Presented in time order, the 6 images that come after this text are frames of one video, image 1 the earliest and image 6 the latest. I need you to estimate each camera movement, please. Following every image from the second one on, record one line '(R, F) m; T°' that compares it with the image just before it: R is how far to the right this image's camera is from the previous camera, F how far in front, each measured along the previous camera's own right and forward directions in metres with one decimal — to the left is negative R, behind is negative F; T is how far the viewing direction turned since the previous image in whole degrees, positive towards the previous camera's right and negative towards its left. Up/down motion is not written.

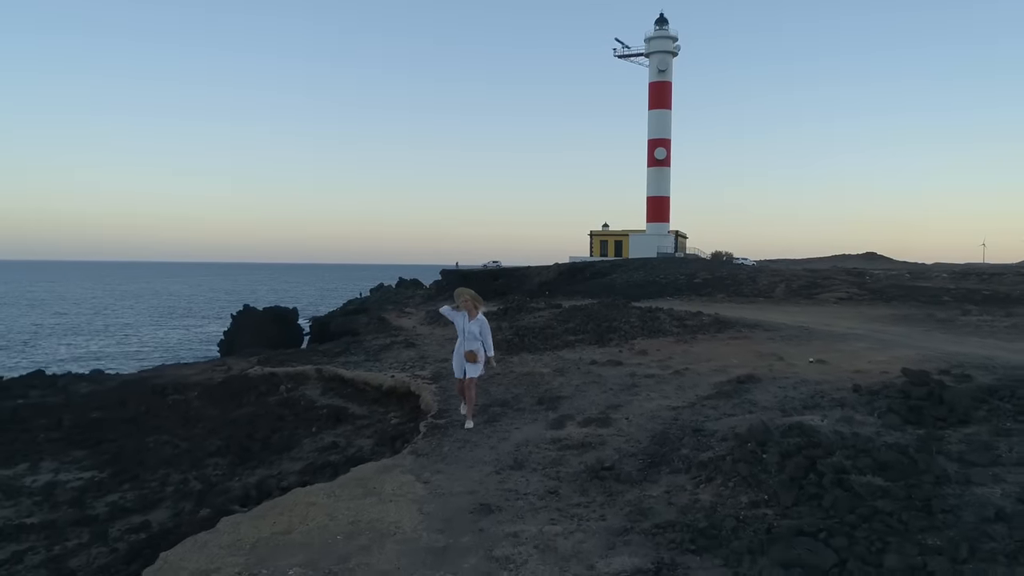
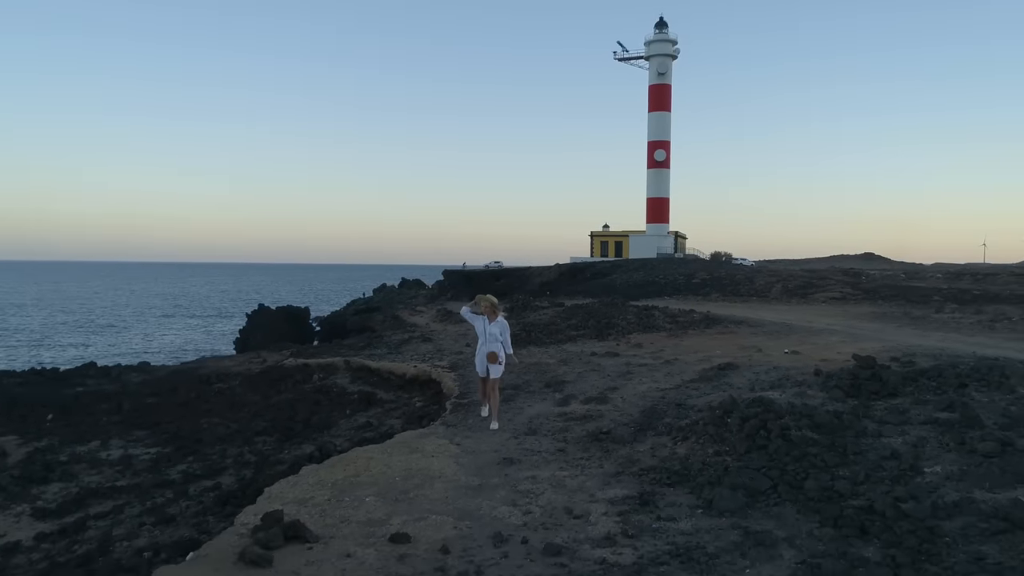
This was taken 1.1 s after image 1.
(-0.2, -1.4) m; 0°
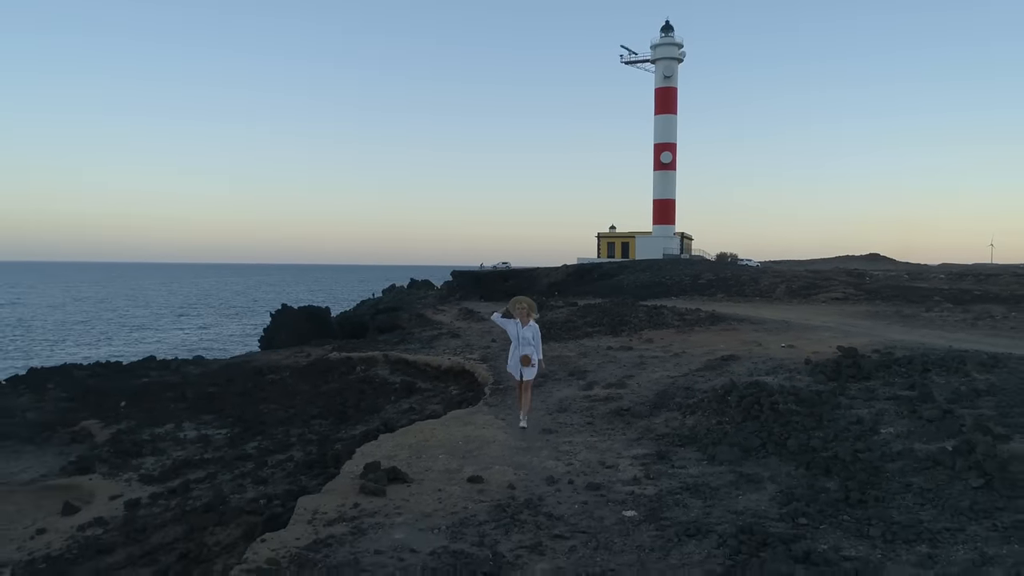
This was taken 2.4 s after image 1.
(-0.4, -1.4) m; 0°
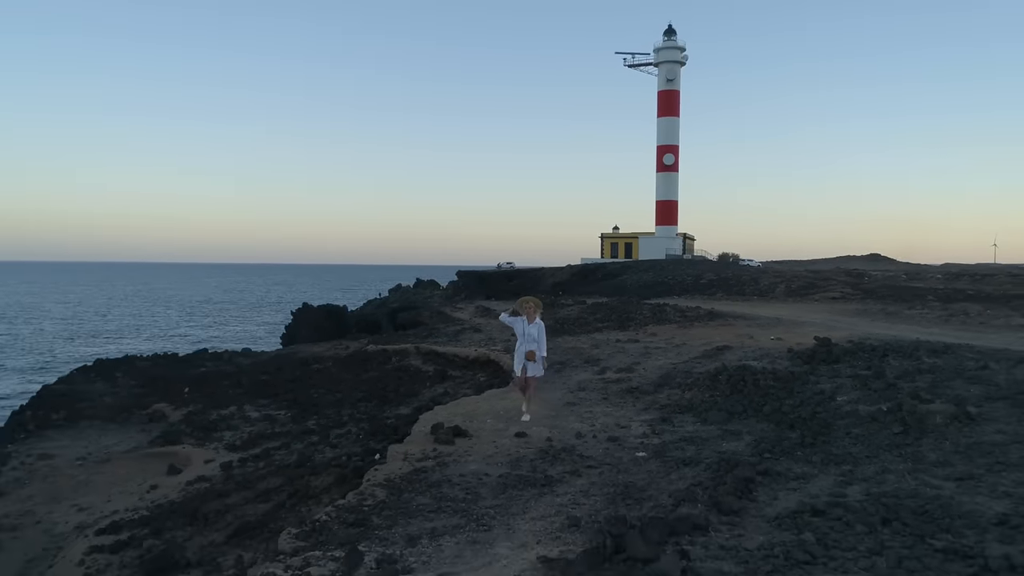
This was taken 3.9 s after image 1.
(-0.4, -1.8) m; 0°
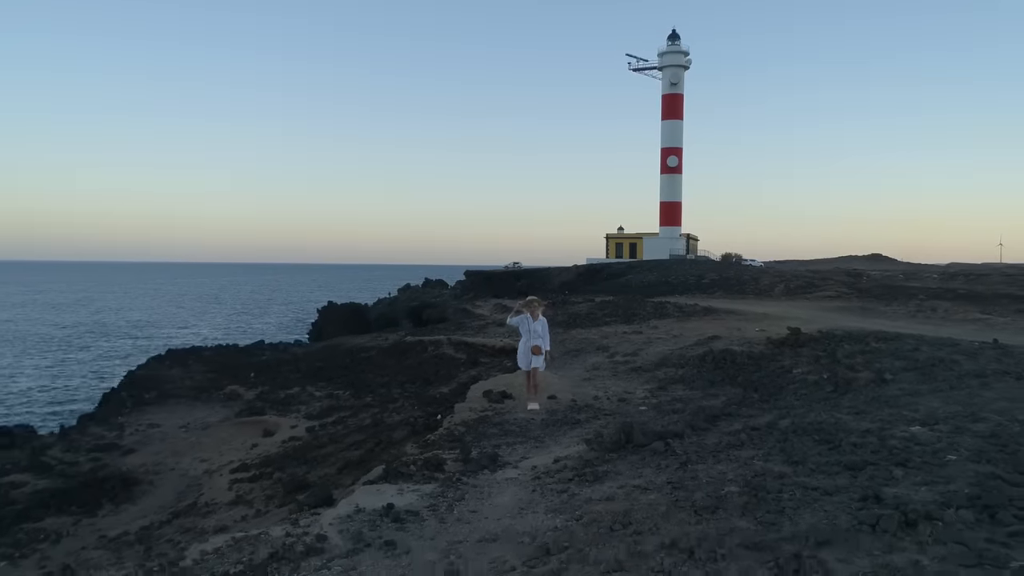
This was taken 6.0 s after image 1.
(-0.4, -2.5) m; 0°
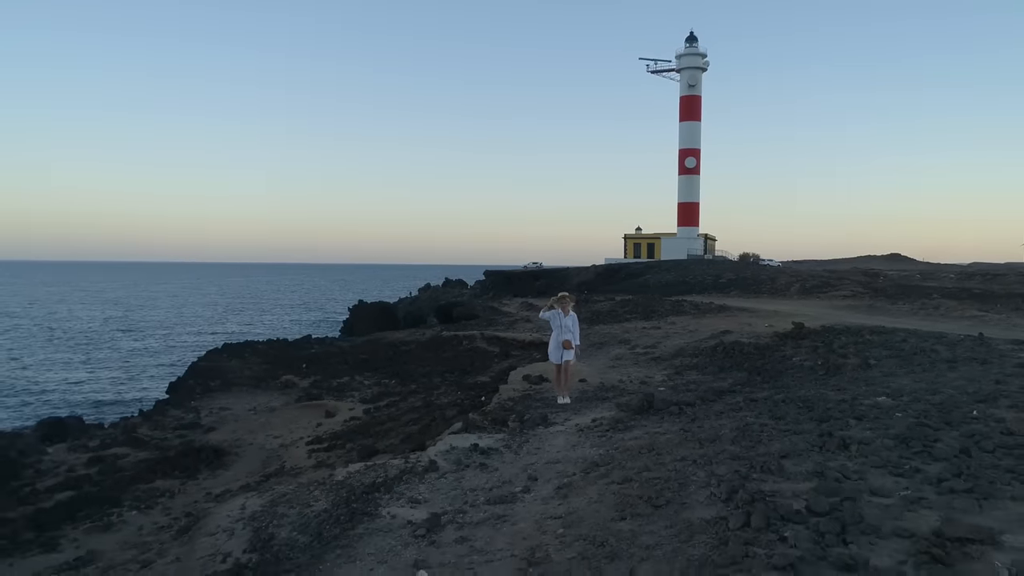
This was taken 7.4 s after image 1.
(-0.3, -1.7) m; -1°
